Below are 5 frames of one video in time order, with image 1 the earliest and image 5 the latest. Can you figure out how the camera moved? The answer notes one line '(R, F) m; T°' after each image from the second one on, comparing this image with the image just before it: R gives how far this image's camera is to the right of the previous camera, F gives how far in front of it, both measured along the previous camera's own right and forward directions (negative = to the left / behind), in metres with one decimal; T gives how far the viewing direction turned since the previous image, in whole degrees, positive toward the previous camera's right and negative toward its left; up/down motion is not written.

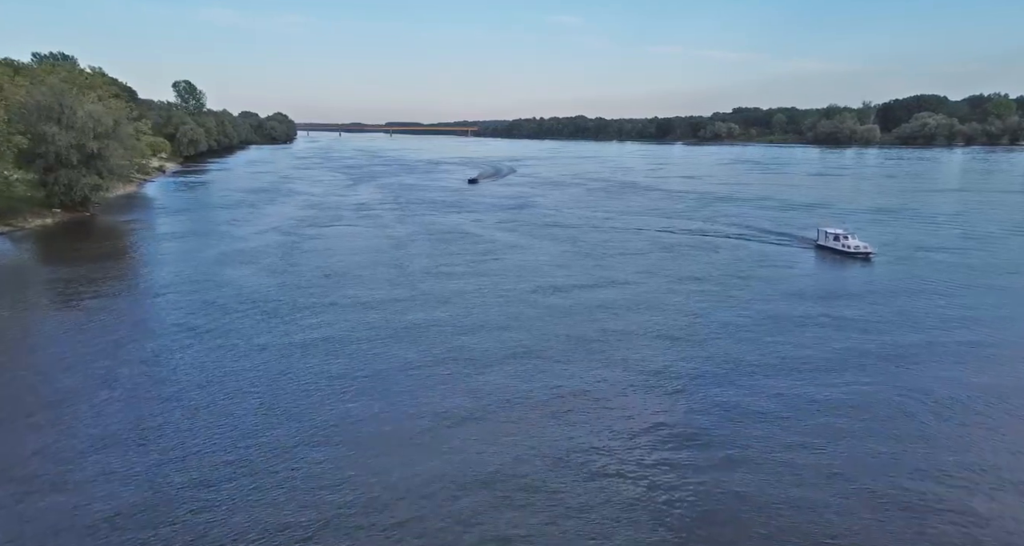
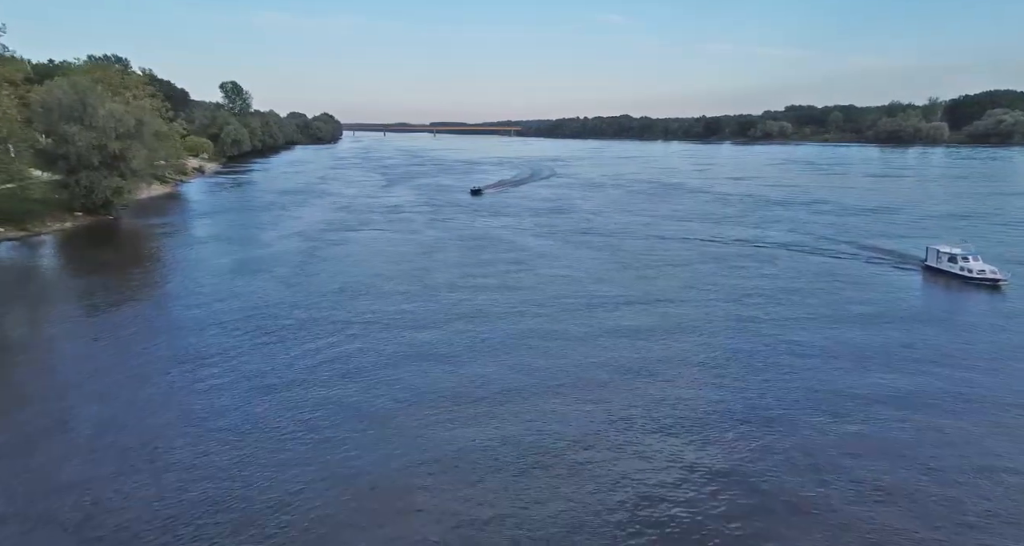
(+0.2, +1.3) m; -3°
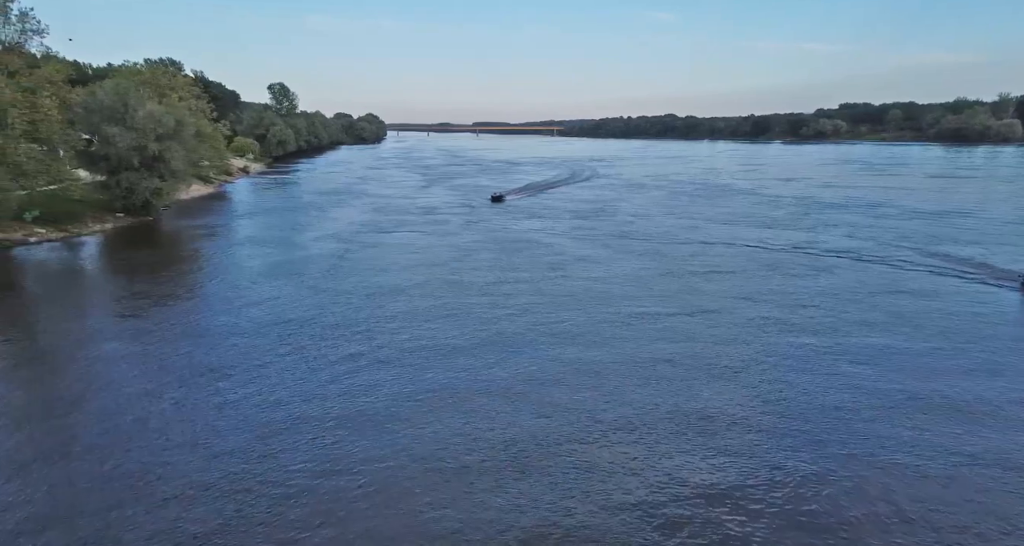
(+0.1, +0.7) m; -3°
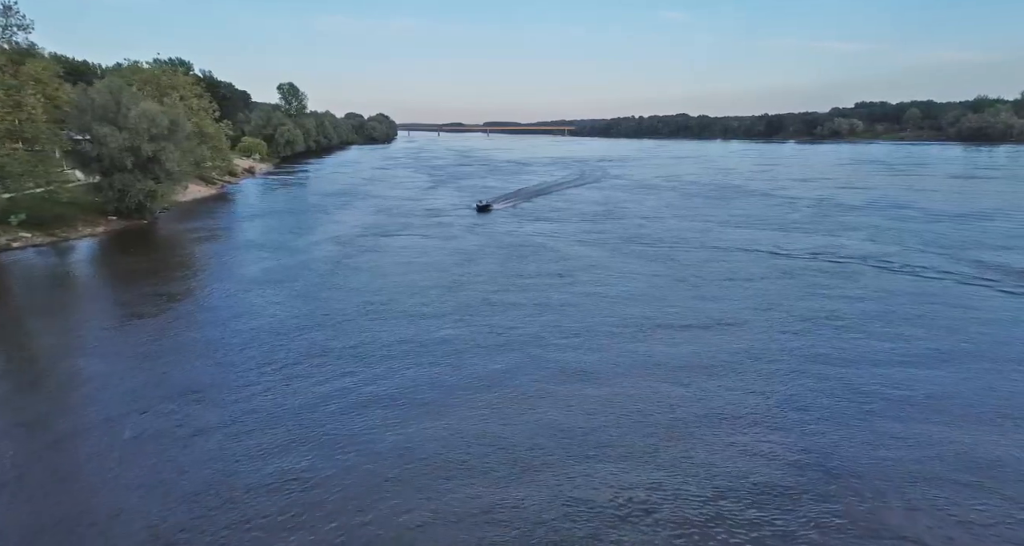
(+0.1, +0.8) m; -1°
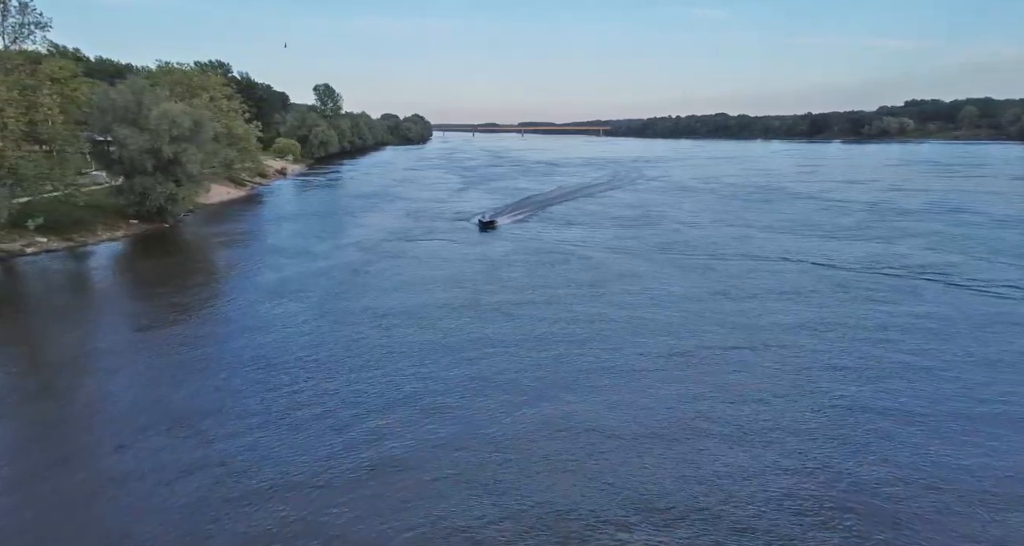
(+0.1, +1.0) m; -3°
